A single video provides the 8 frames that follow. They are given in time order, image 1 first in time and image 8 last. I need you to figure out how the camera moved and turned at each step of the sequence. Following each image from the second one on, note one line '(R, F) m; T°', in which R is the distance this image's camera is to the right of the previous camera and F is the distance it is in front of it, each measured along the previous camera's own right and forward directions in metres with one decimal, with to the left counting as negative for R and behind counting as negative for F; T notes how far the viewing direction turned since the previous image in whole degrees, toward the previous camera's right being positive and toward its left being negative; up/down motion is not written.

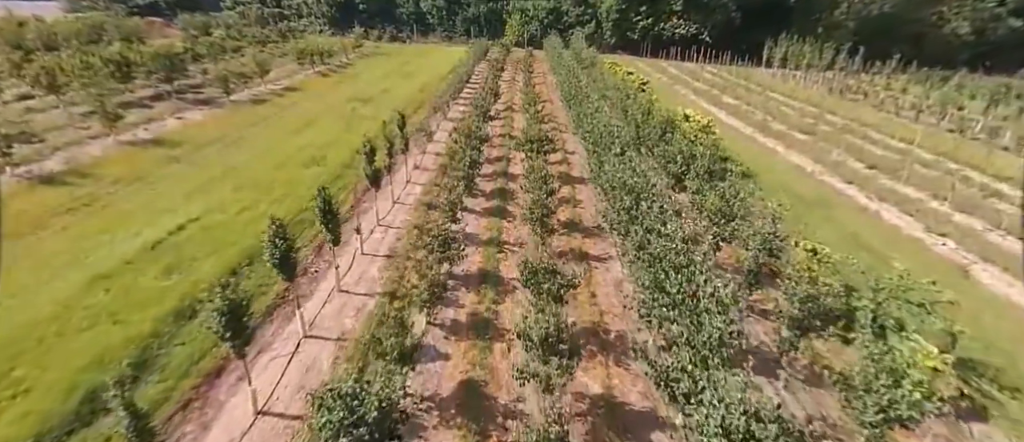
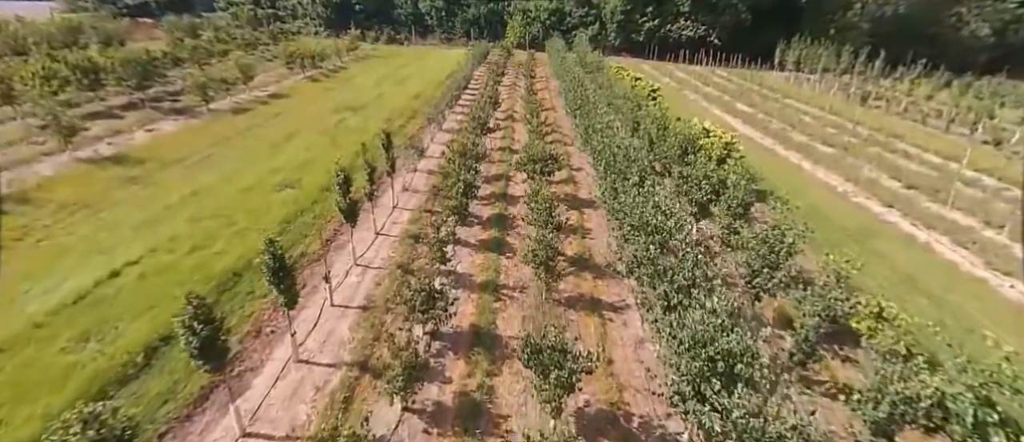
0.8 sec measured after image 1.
(+0.1, +2.4) m; 0°
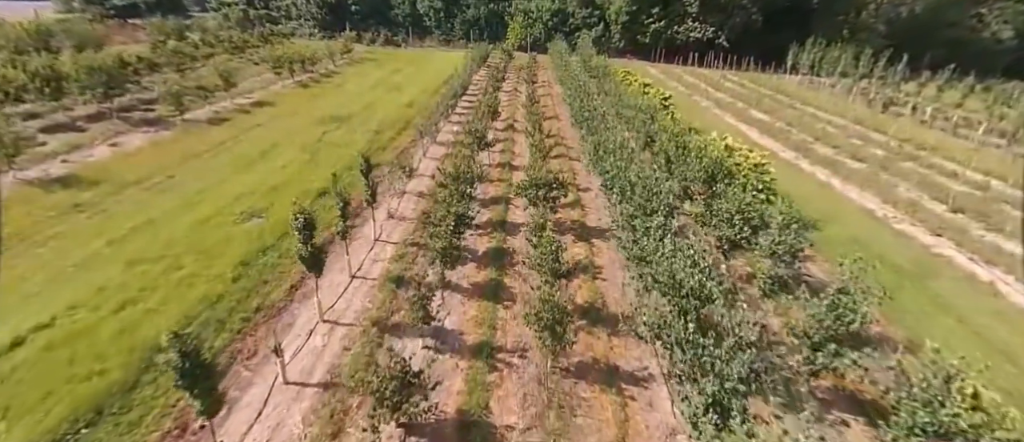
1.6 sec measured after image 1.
(+0.1, +2.5) m; 0°
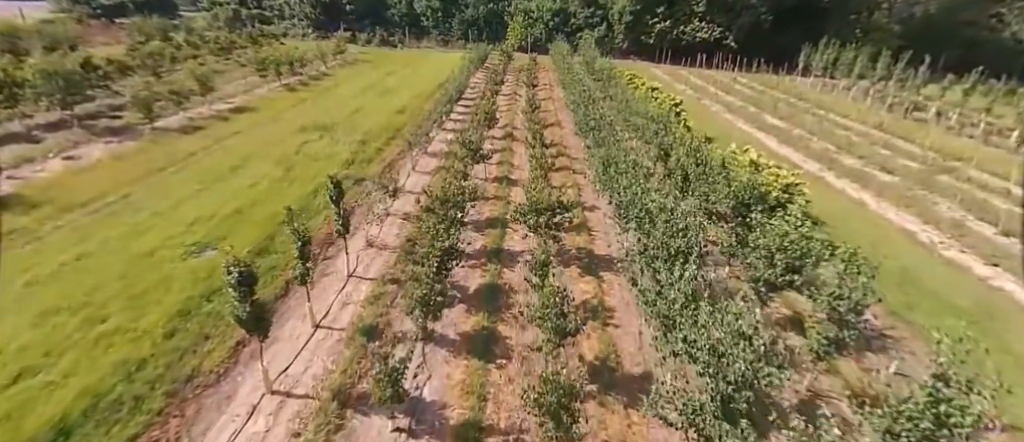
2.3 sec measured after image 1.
(+0.1, +2.3) m; 0°
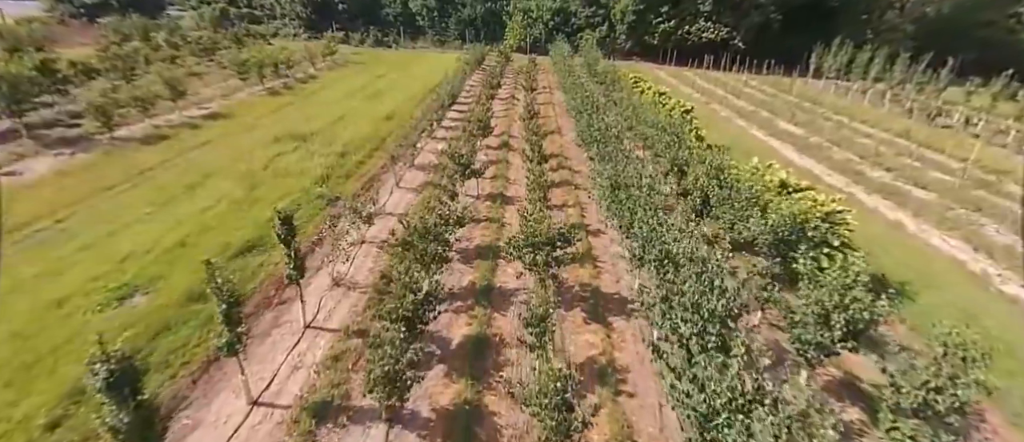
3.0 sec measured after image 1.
(+0.2, +2.4) m; 0°
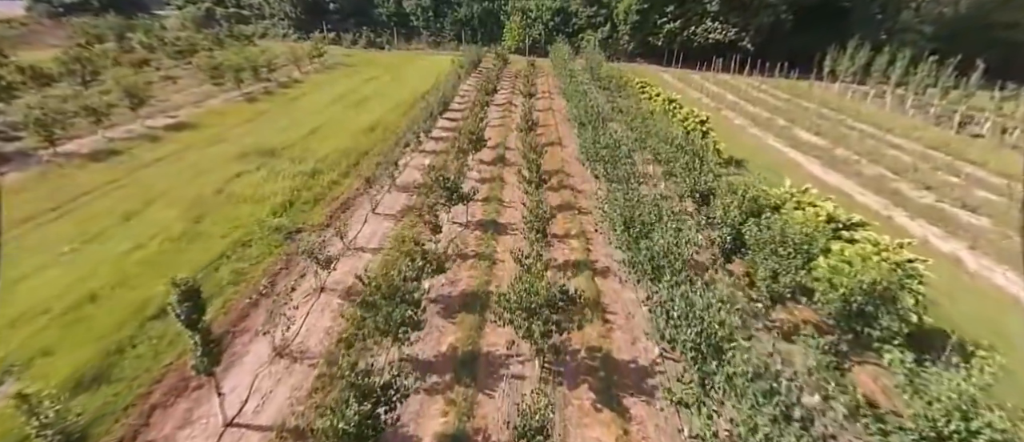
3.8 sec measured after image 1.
(+0.3, +2.8) m; 0°
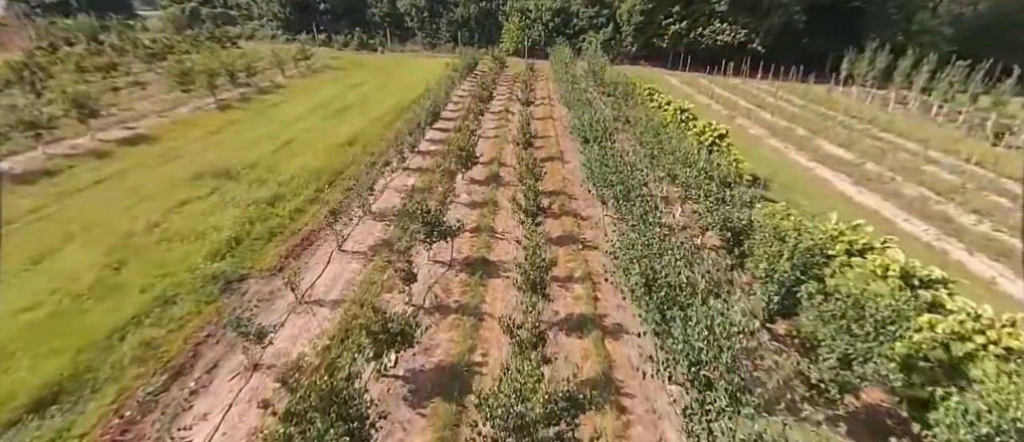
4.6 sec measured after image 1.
(+0.3, +2.8) m; 0°
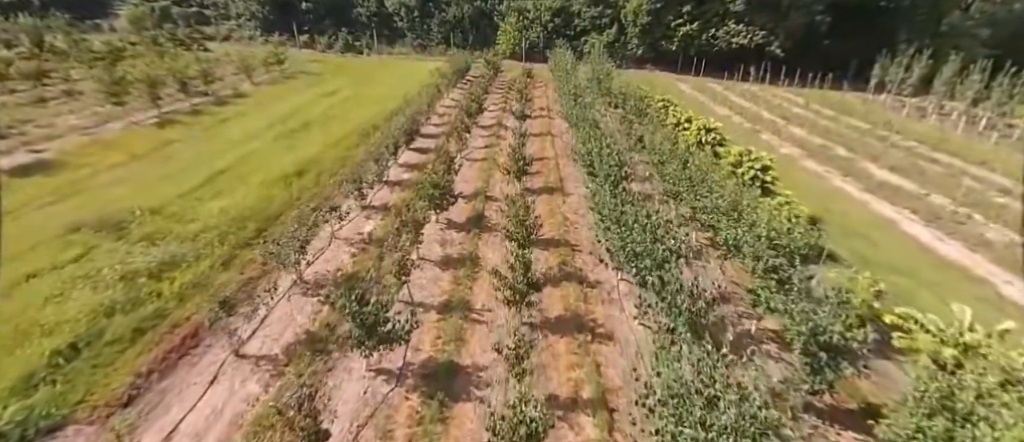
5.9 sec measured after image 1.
(+0.5, +4.7) m; 0°
